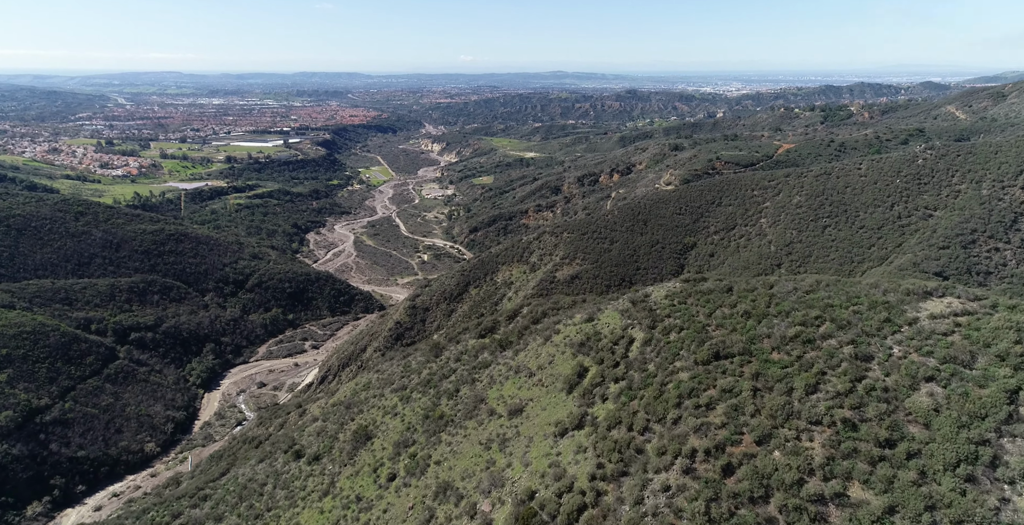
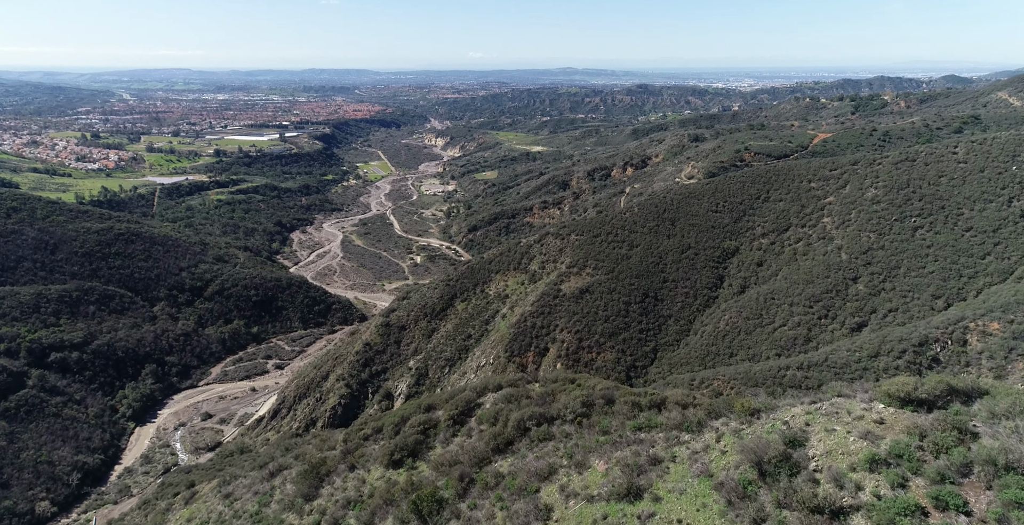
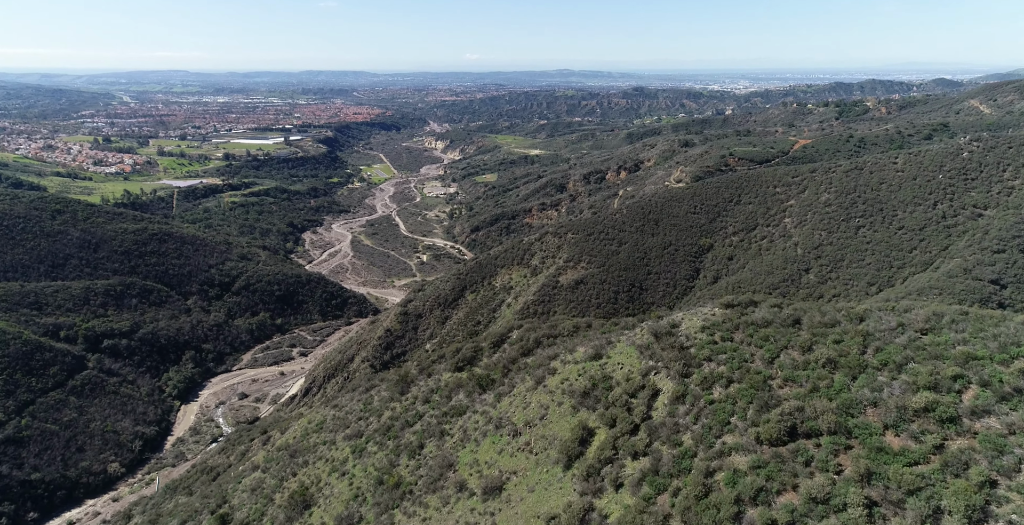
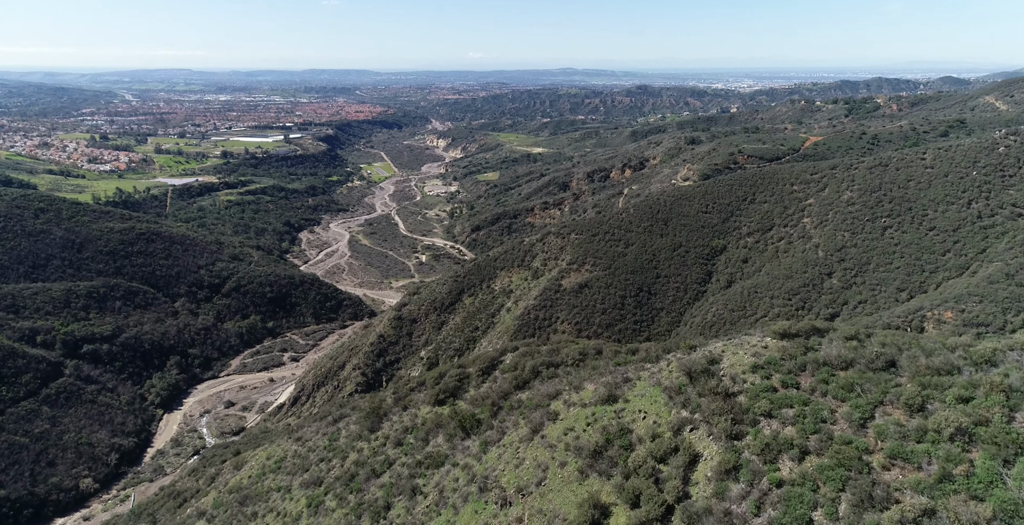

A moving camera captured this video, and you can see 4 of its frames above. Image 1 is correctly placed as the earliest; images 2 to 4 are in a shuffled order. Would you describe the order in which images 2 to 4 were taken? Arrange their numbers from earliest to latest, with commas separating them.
3, 4, 2
